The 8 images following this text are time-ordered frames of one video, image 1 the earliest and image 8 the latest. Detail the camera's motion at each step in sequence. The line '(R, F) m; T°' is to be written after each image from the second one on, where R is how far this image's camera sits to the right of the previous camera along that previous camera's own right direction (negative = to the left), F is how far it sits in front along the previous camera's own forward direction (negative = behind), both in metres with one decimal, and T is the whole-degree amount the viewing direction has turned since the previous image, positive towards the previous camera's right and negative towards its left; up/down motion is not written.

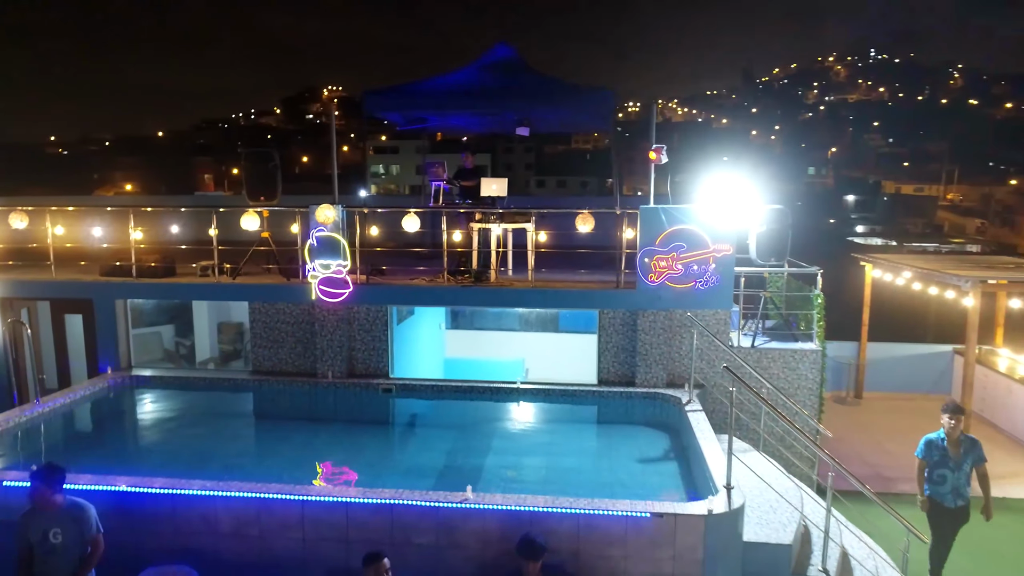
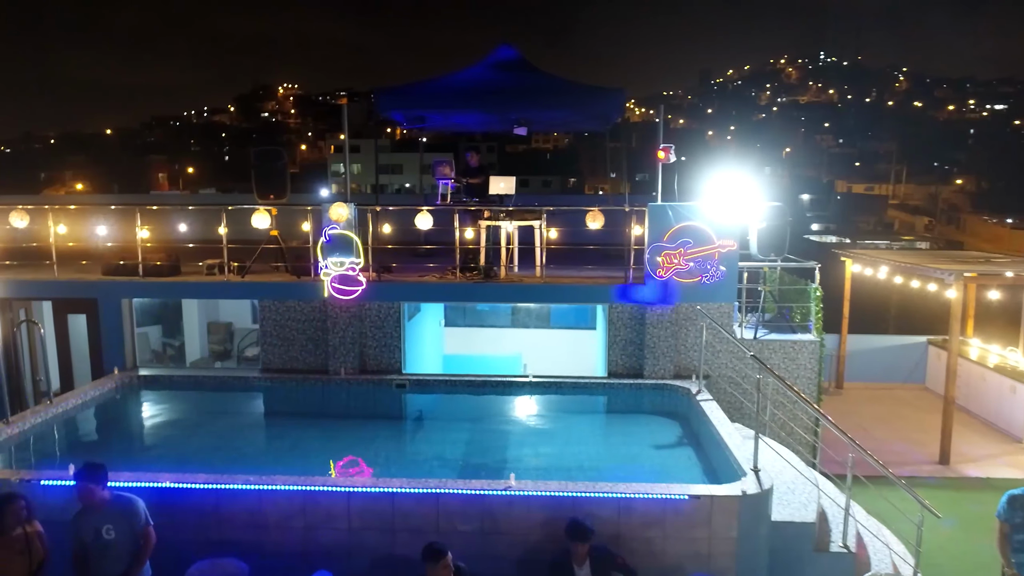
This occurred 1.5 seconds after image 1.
(-0.6, -0.2) m; +3°
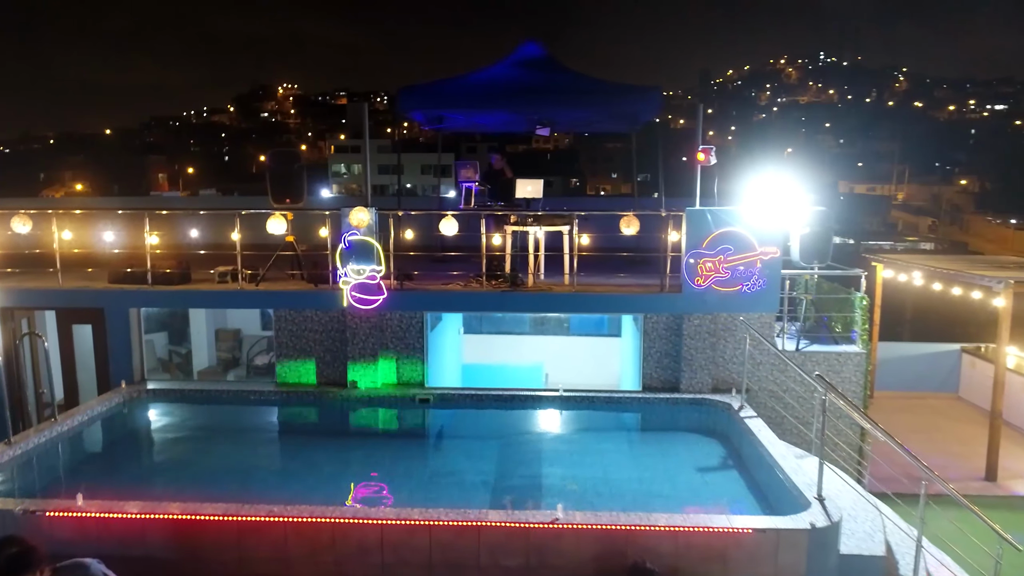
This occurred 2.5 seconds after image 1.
(-0.3, +0.4) m; 0°
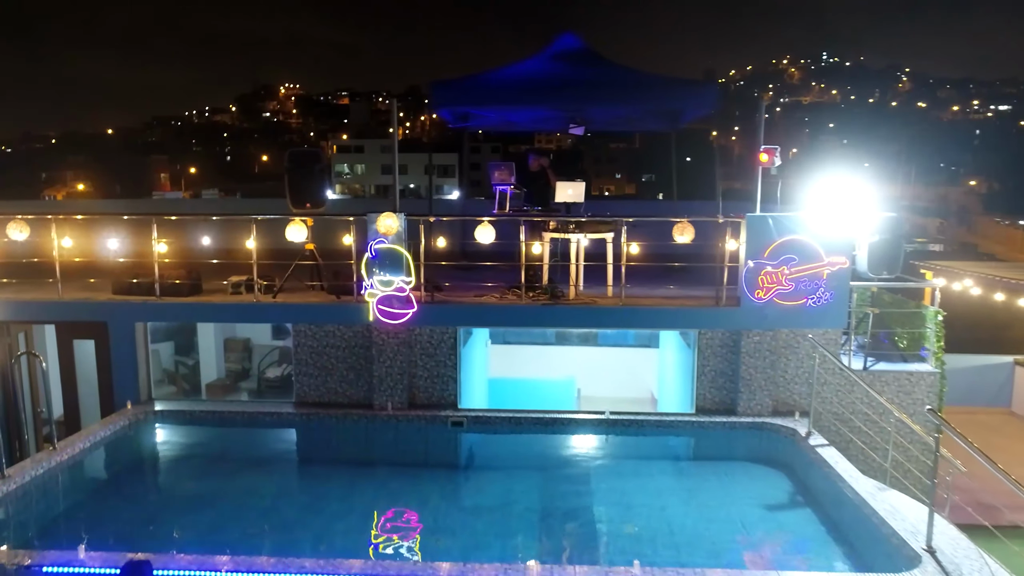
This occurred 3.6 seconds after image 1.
(-0.4, +0.7) m; 0°
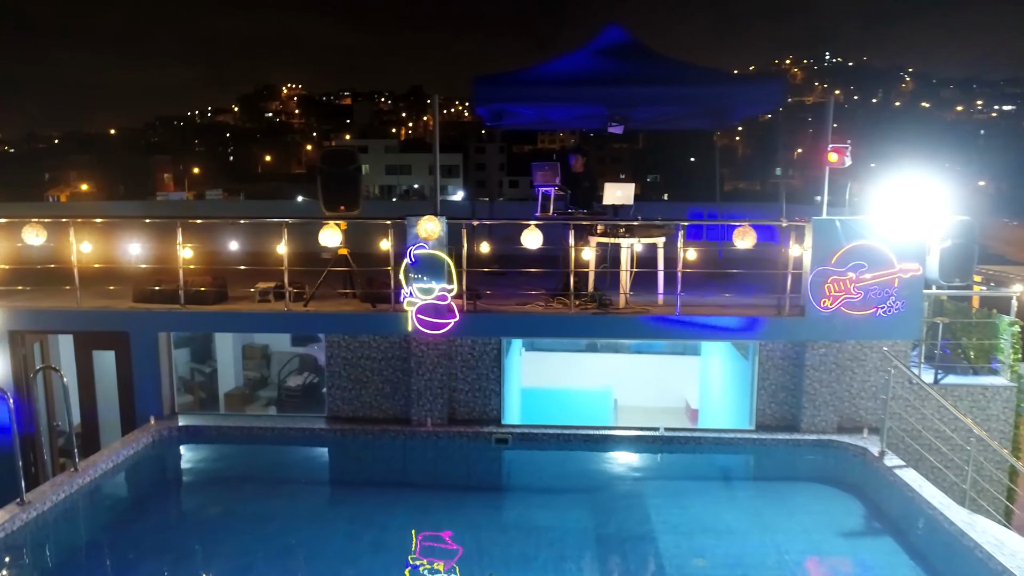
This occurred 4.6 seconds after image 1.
(-0.4, +0.4) m; 0°
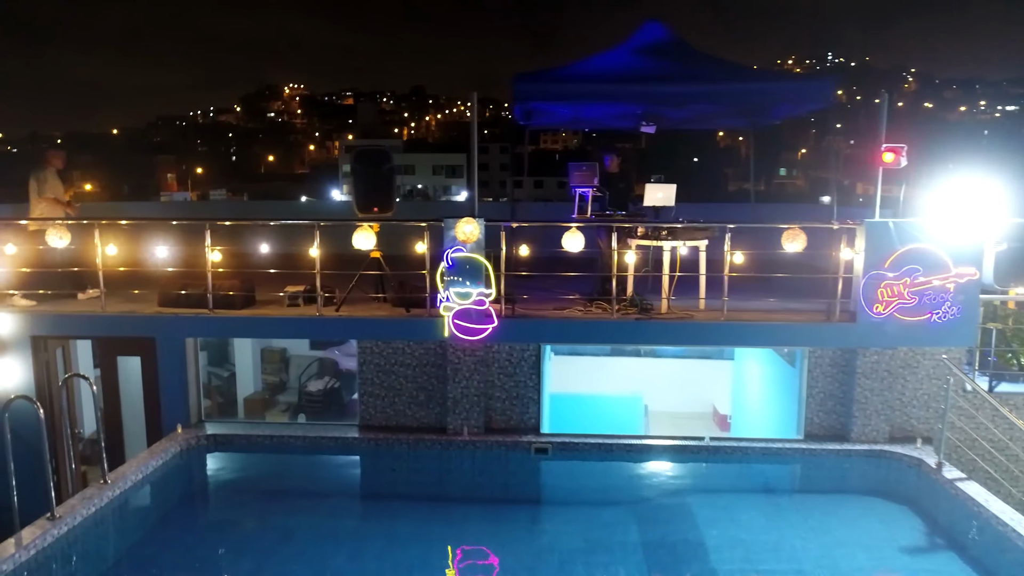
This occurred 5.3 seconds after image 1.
(-0.3, +0.2) m; 0°
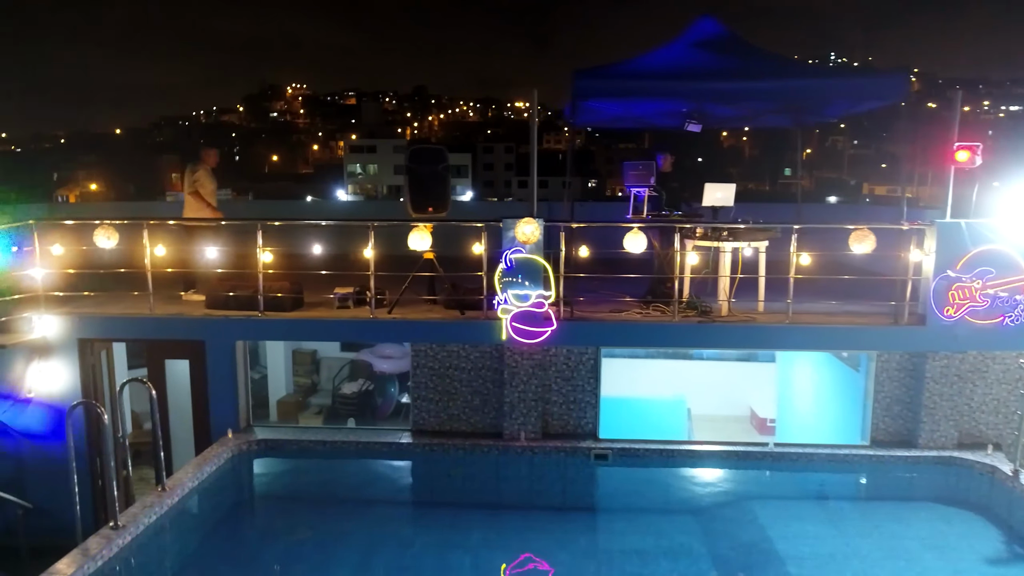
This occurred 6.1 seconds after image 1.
(-0.5, +0.2) m; 0°
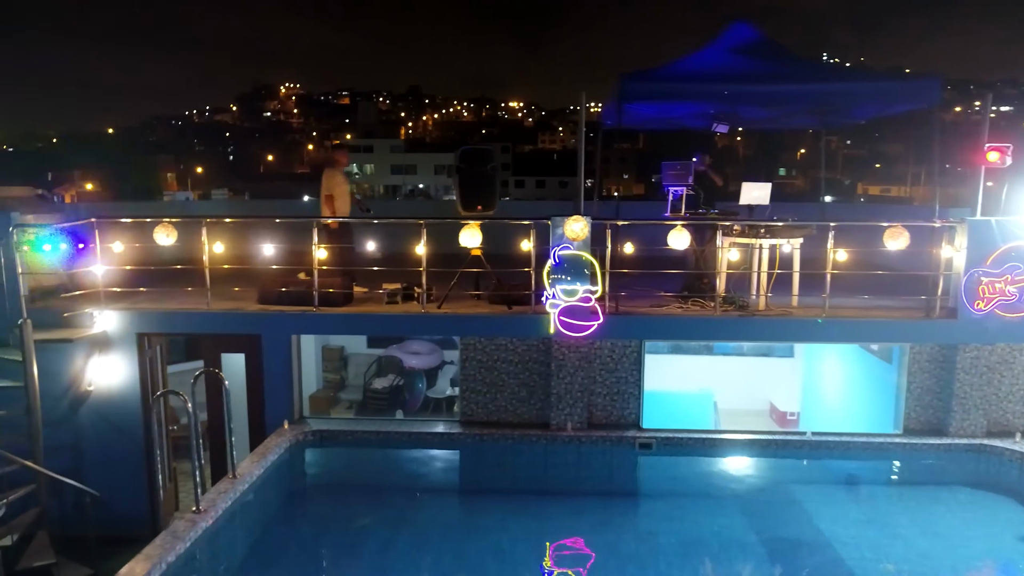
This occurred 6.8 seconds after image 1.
(-0.5, -0.2) m; +1°
